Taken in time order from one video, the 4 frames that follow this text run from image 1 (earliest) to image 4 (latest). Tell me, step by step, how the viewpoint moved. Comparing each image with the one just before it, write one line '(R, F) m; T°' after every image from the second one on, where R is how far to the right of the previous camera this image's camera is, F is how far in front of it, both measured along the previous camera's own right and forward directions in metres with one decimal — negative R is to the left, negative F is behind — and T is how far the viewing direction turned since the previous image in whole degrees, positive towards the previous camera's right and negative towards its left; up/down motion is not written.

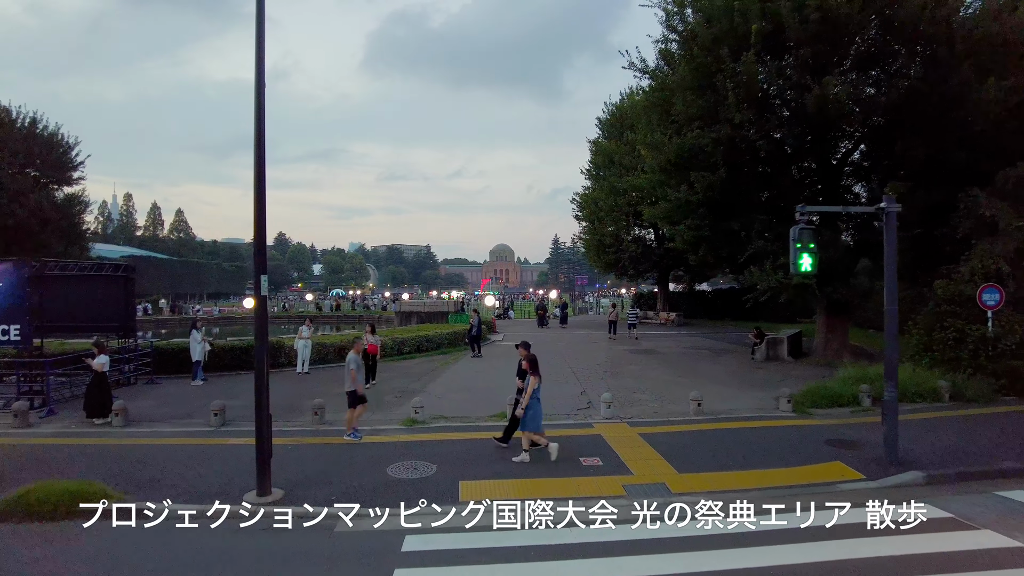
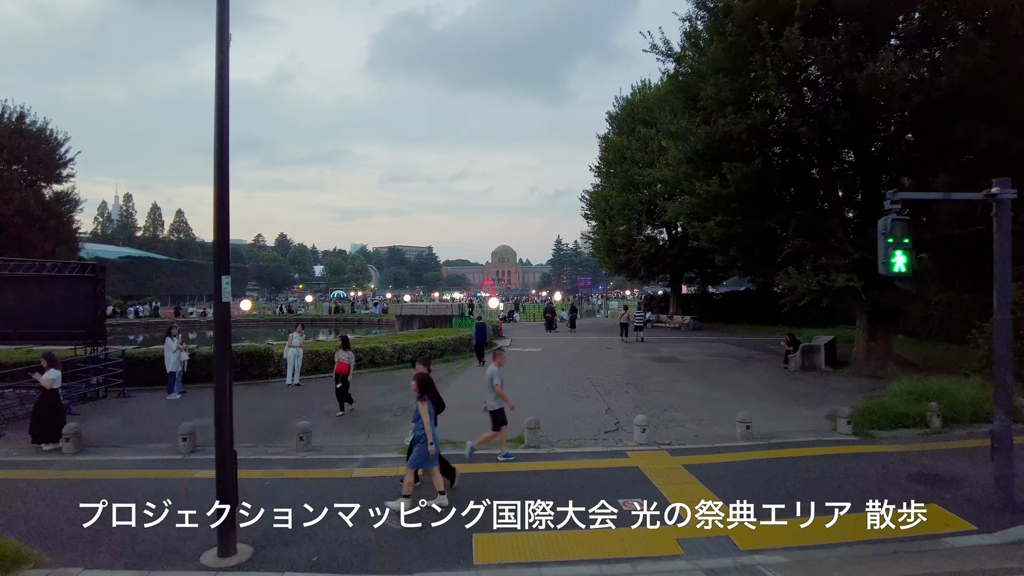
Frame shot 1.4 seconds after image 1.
(-0.3, +1.6) m; 0°
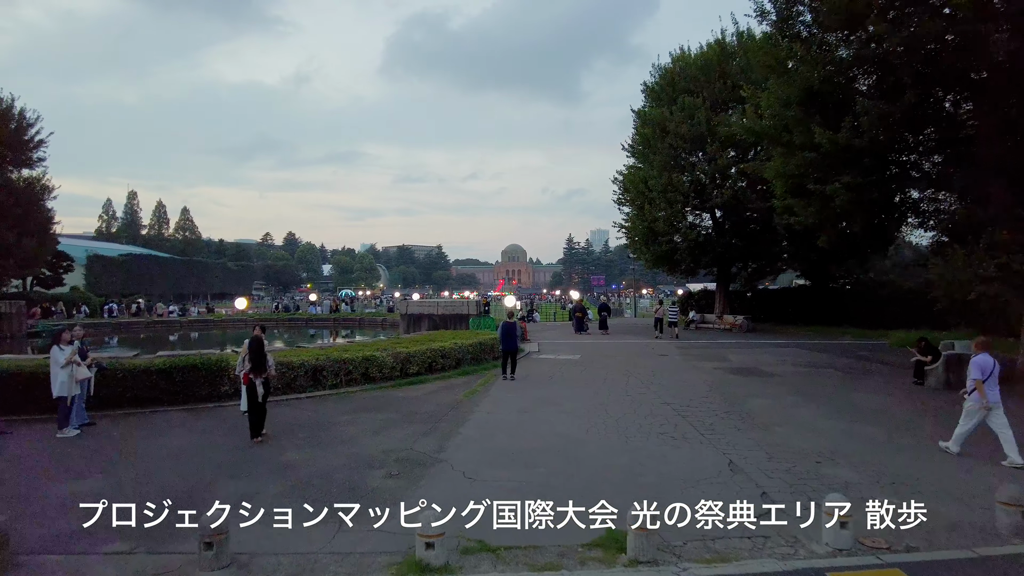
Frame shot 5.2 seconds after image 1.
(-0.7, +4.3) m; -1°
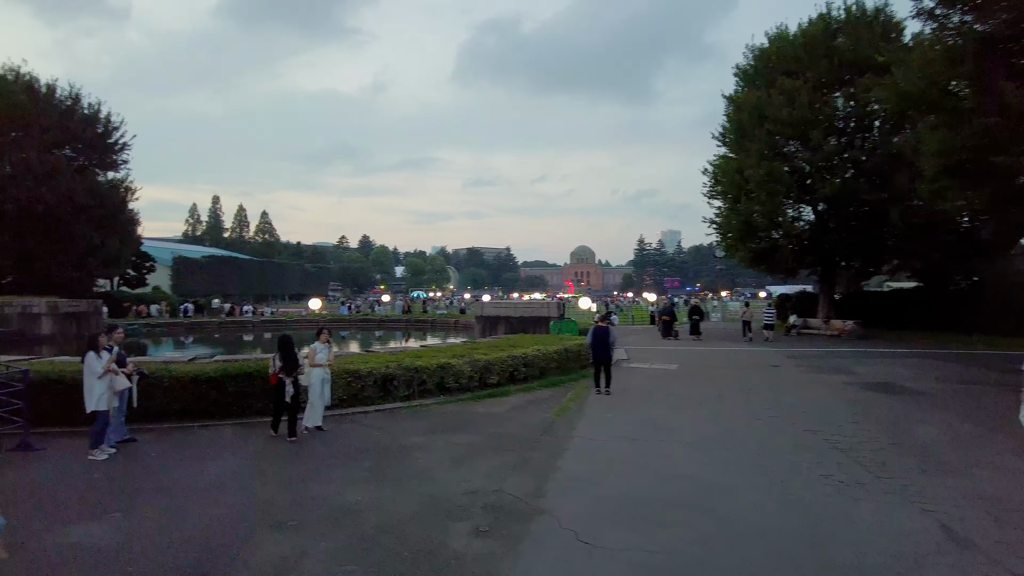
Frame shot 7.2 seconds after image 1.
(-0.5, +1.7) m; -7°
